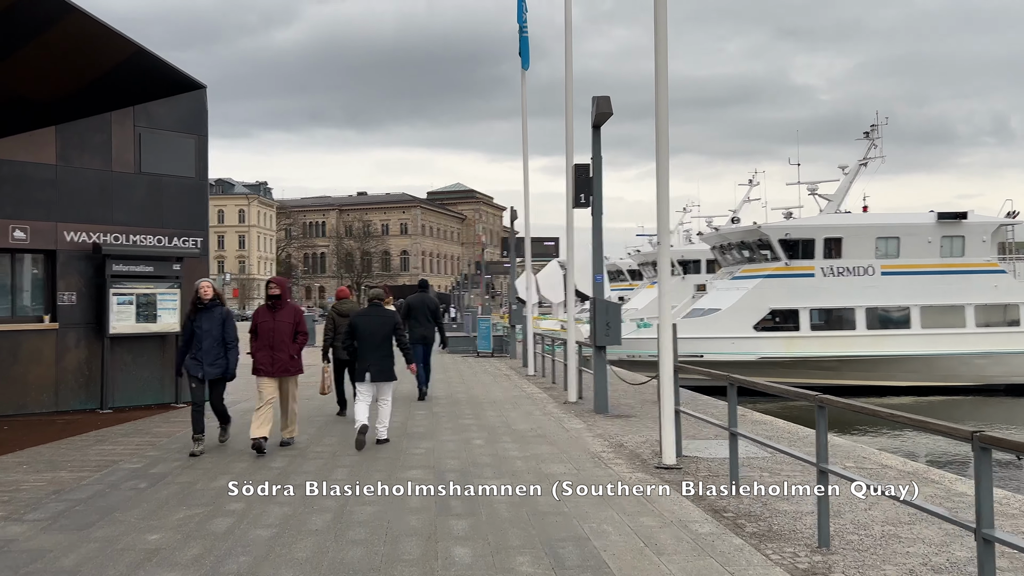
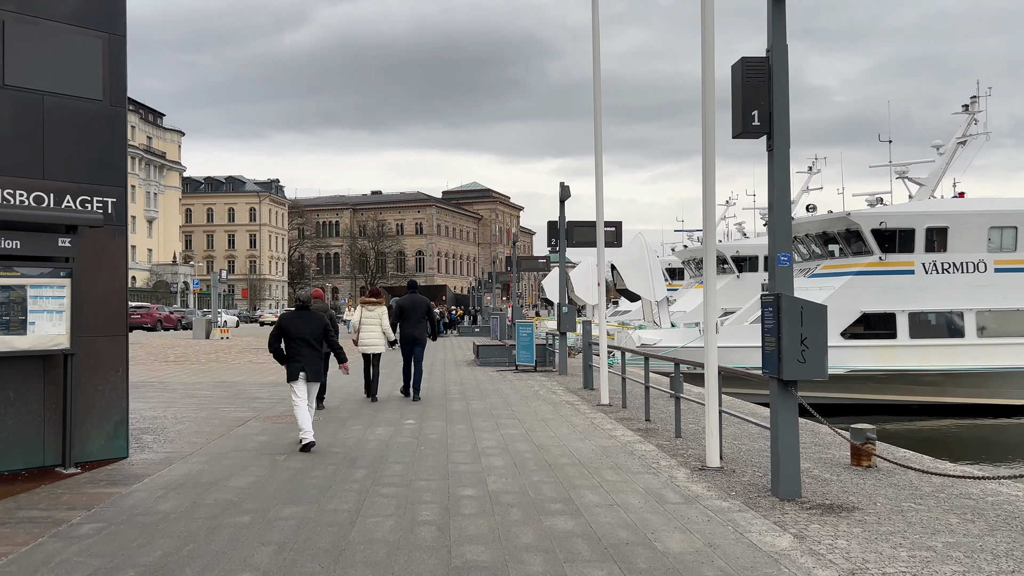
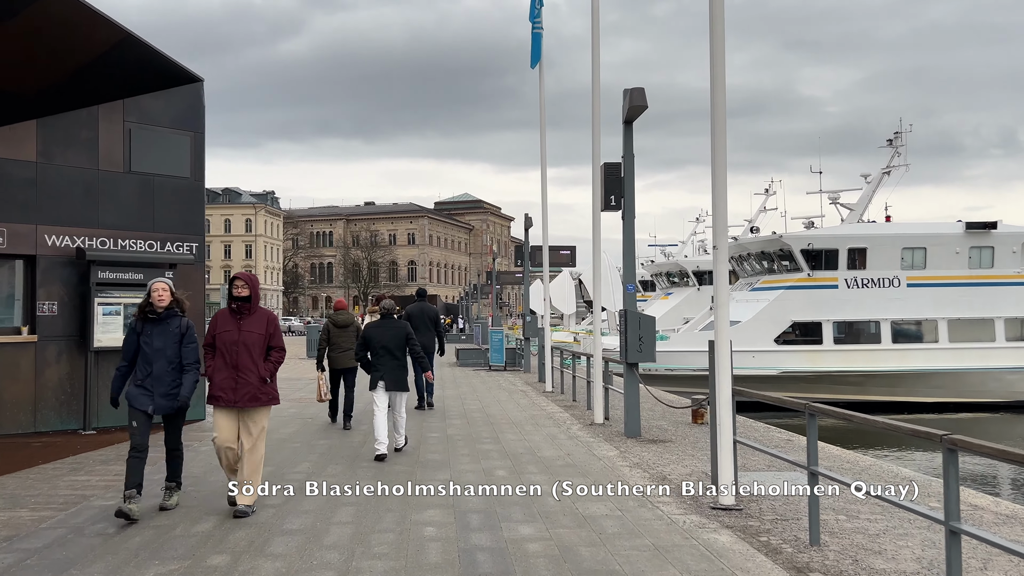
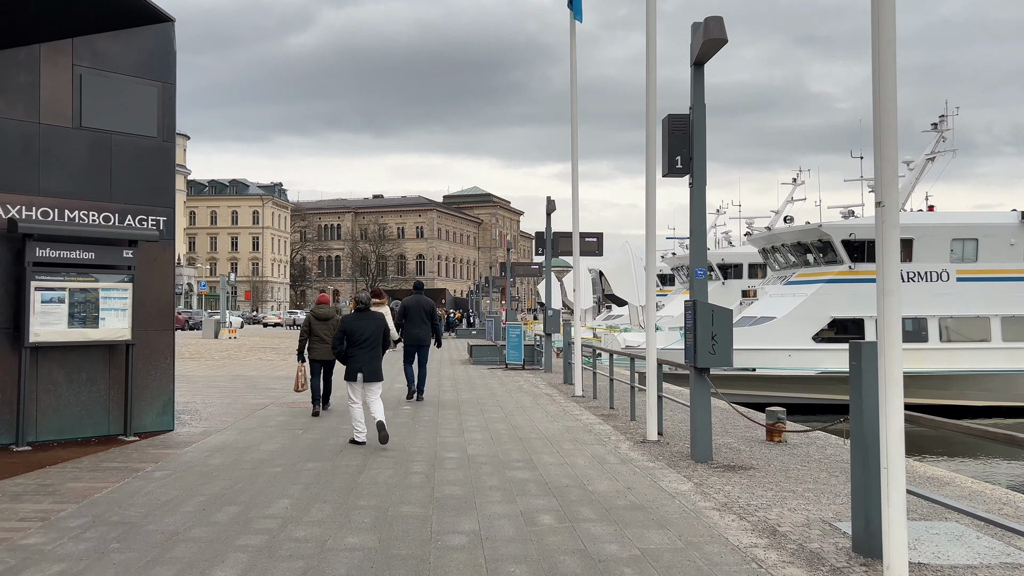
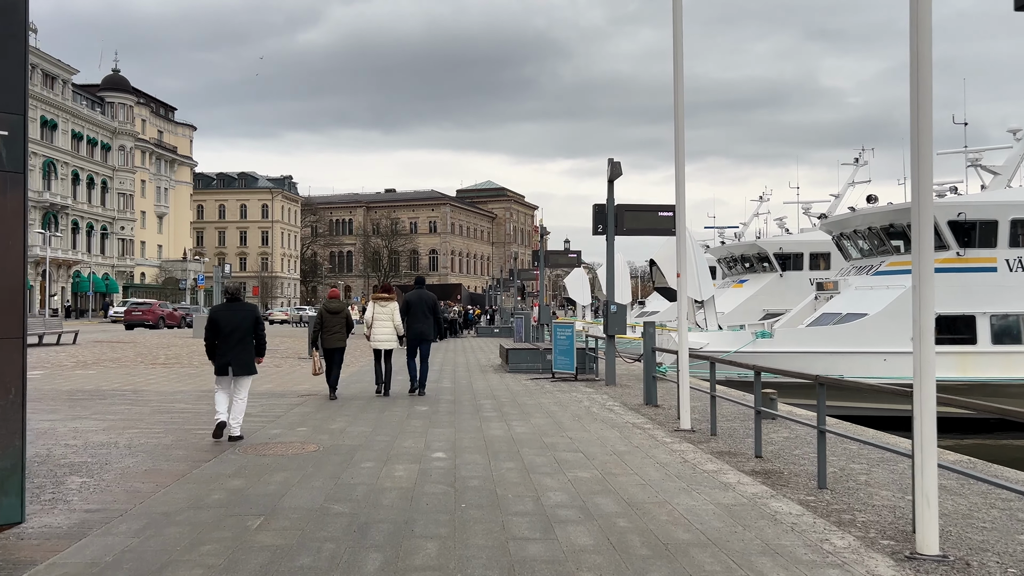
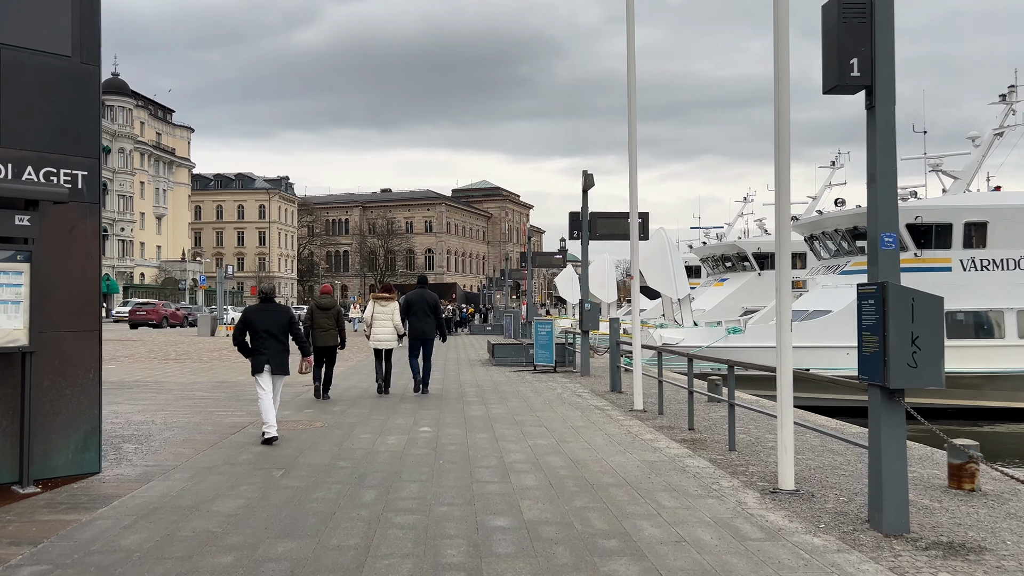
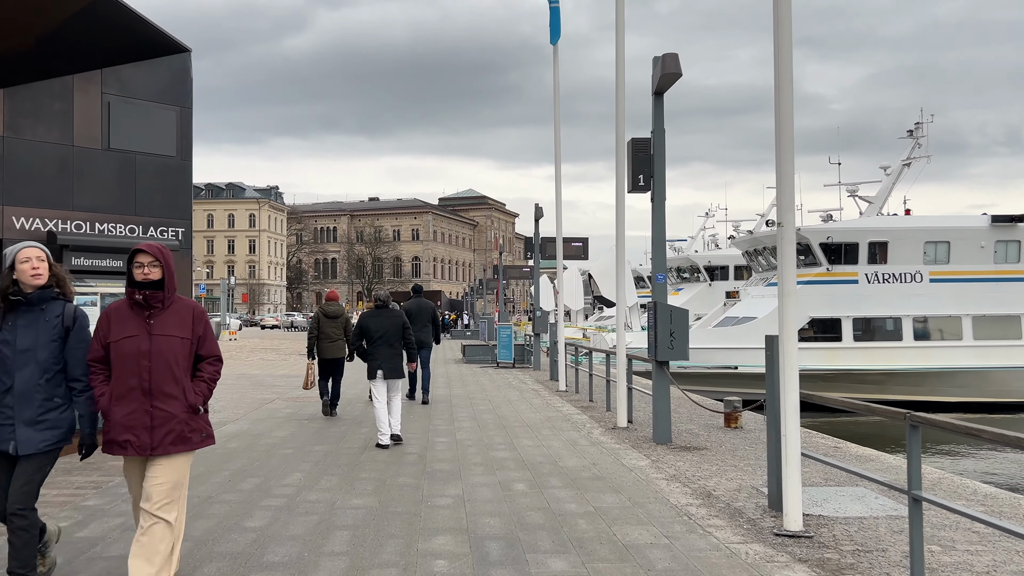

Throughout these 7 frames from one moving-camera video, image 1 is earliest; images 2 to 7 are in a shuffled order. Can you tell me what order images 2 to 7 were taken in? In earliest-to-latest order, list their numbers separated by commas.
3, 7, 4, 2, 6, 5
